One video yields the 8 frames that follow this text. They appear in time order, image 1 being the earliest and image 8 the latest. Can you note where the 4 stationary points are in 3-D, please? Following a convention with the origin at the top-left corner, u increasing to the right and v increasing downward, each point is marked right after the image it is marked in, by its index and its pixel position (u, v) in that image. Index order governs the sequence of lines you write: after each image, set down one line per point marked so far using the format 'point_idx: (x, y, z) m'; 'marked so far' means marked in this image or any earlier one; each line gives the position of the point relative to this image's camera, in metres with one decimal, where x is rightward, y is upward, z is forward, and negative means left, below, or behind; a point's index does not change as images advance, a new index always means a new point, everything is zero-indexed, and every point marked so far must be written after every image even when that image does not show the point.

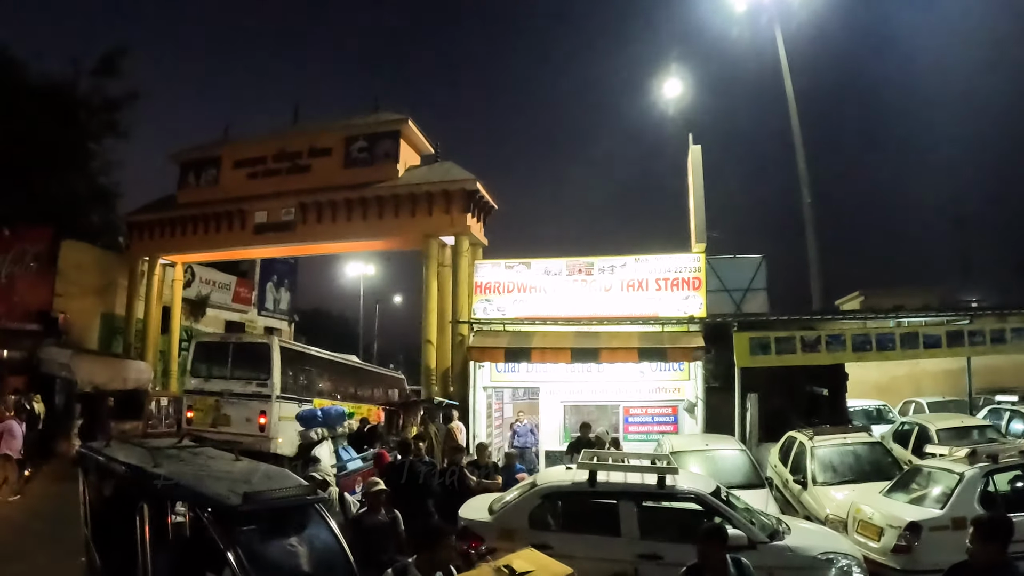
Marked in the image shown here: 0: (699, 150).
0: (+3.8, +2.7, +13.4) m
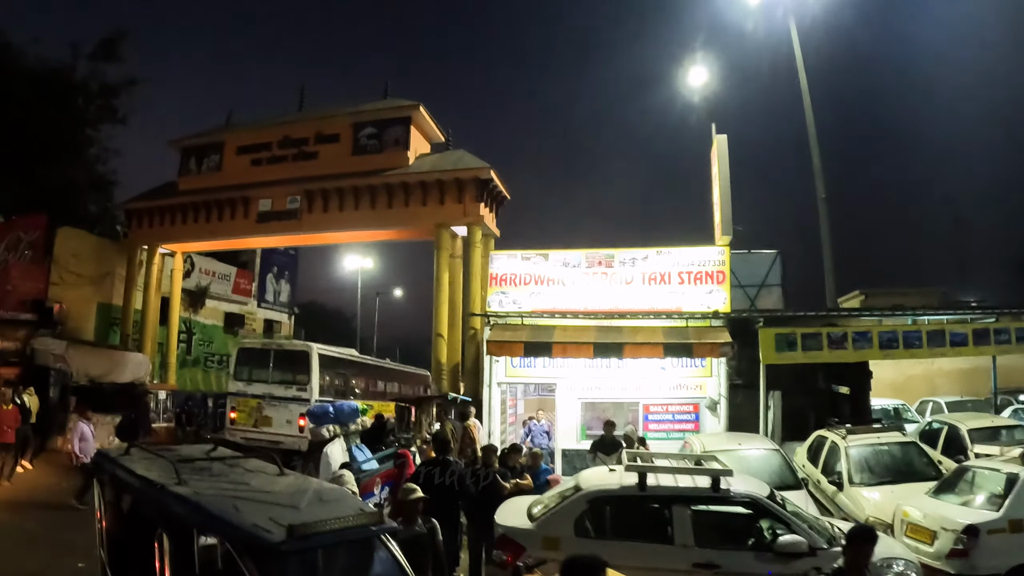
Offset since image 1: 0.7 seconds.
0: (+4.2, +2.9, +12.9) m
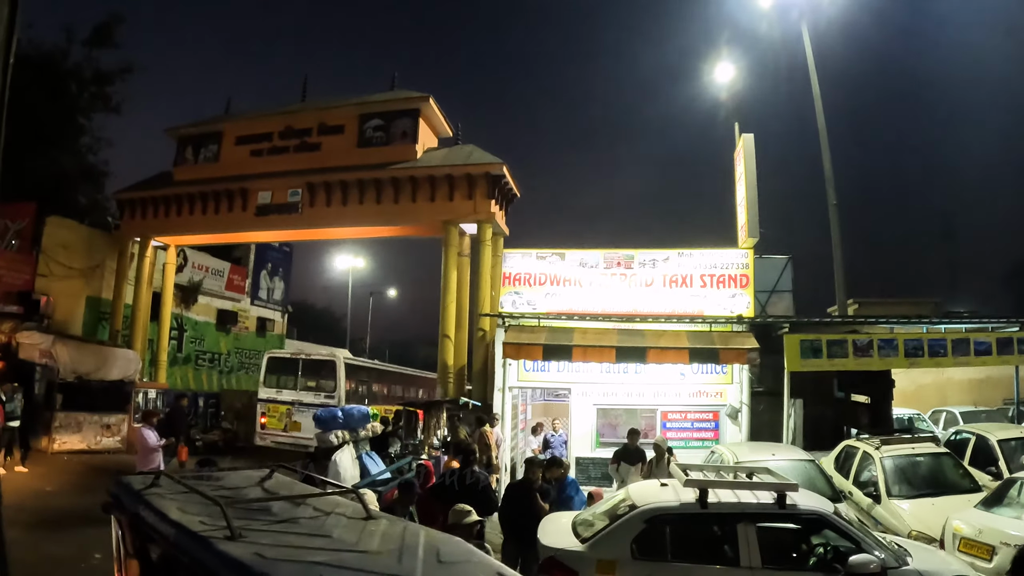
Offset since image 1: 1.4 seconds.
0: (+4.5, +2.8, +12.4) m
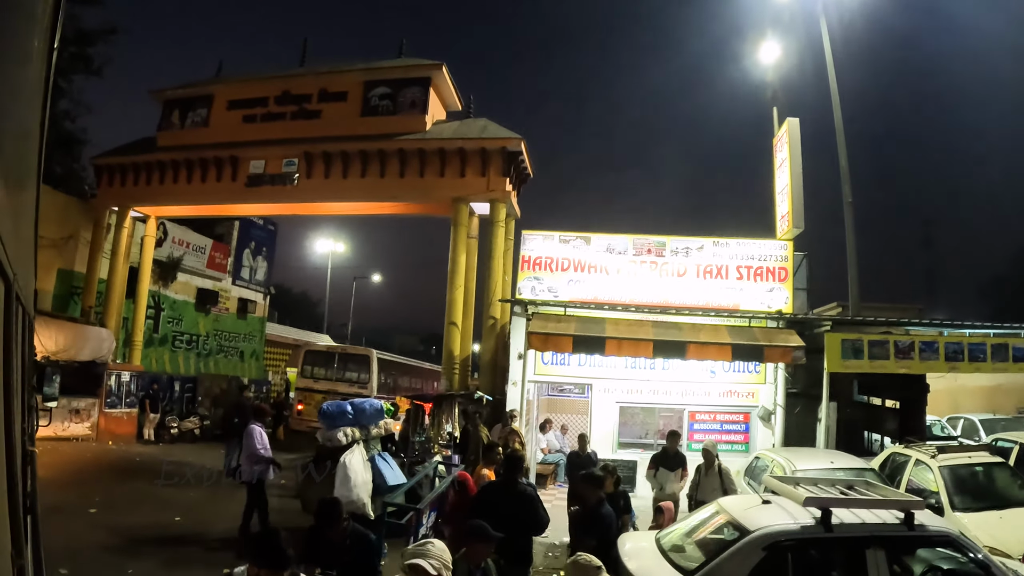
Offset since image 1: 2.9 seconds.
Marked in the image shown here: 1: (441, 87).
0: (+5.0, +2.9, +11.5) m
1: (-1.6, +4.6, +15.0) m
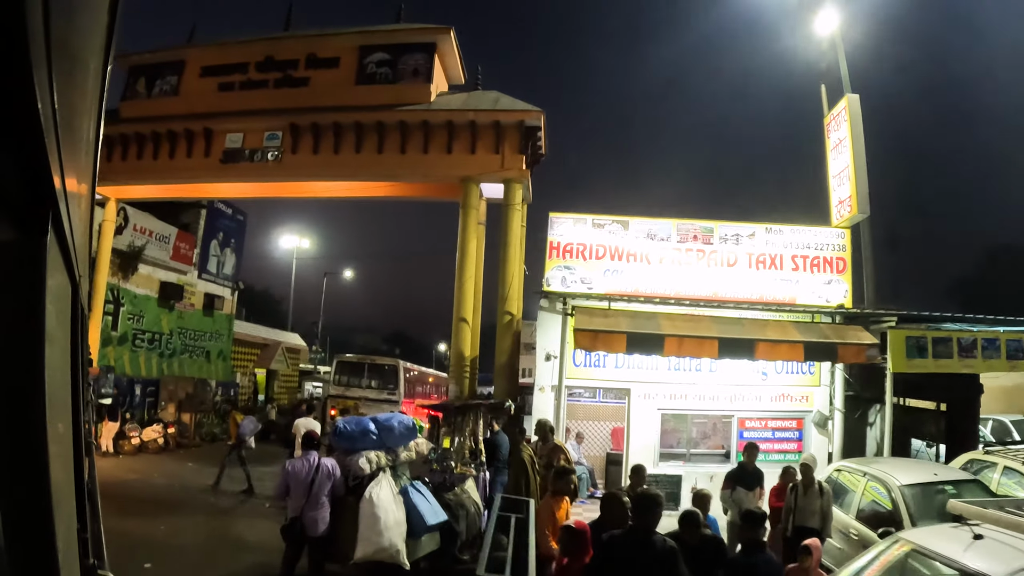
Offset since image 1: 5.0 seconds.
0: (+5.4, +3.0, +10.3) m
1: (-1.4, +4.7, +13.5) m
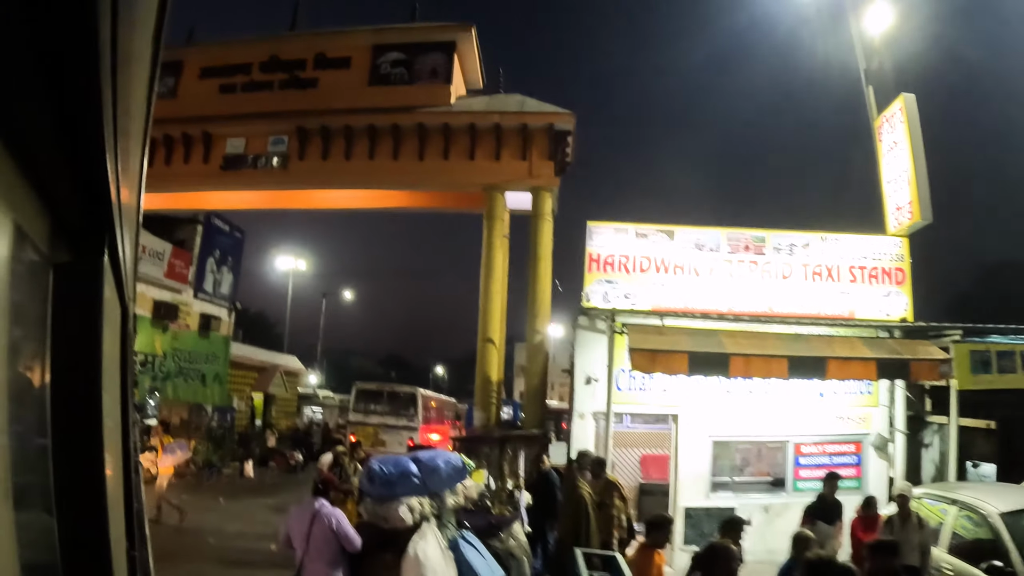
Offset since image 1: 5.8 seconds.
0: (+5.9, +2.8, +9.7) m
1: (-0.9, +4.4, +12.8) m
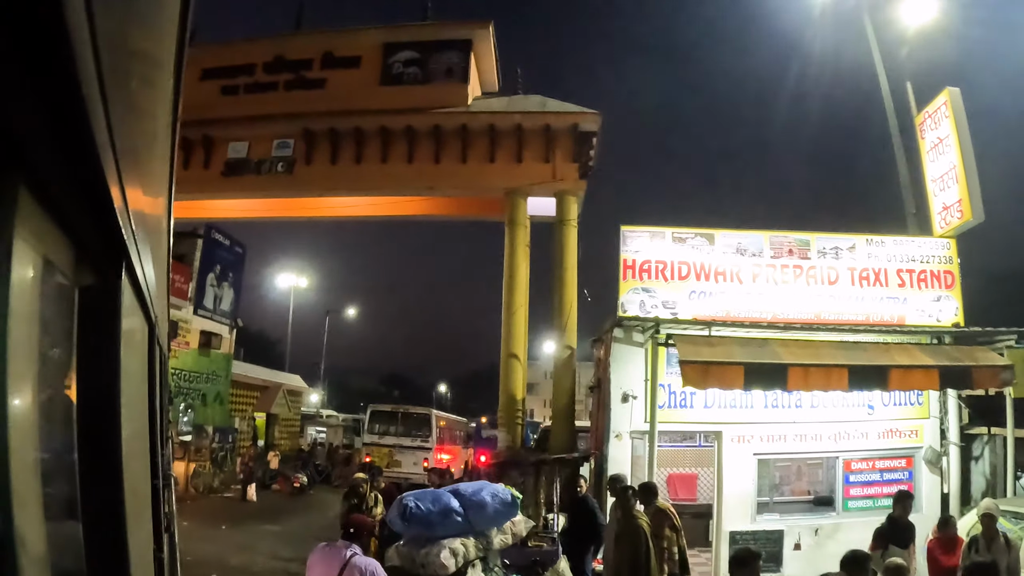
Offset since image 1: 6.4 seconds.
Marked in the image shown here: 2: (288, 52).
0: (+6.3, +2.8, +9.2) m
1: (-0.6, +4.2, +12.3) m
2: (-4.2, +4.3, +12.4) m
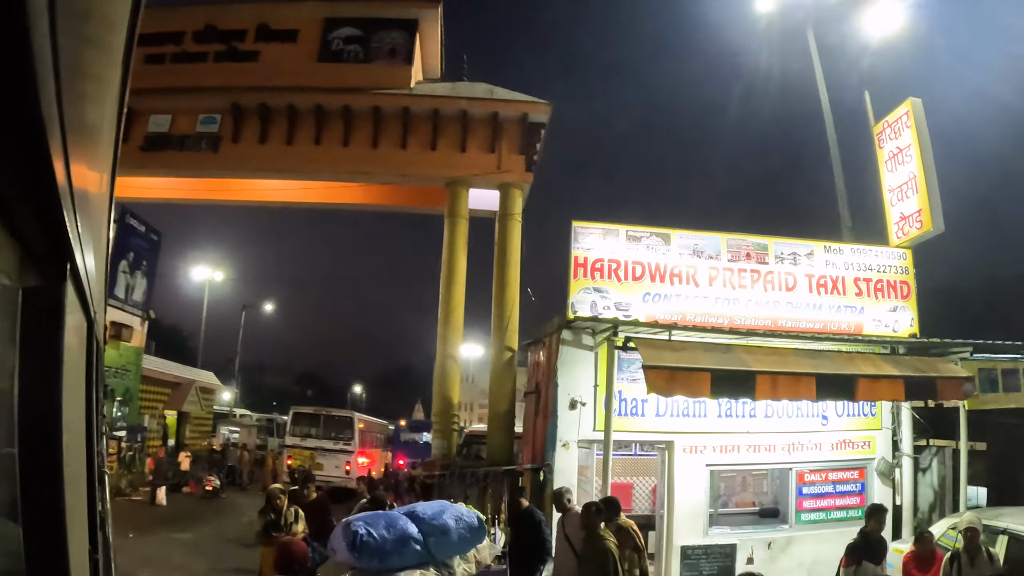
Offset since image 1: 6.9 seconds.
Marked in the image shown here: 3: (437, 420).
0: (+5.6, +2.6, +9.1) m
1: (-1.4, +4.3, +11.5) m
2: (-5.0, +4.5, +11.2) m
3: (-1.0, -1.9, +9.7) m
